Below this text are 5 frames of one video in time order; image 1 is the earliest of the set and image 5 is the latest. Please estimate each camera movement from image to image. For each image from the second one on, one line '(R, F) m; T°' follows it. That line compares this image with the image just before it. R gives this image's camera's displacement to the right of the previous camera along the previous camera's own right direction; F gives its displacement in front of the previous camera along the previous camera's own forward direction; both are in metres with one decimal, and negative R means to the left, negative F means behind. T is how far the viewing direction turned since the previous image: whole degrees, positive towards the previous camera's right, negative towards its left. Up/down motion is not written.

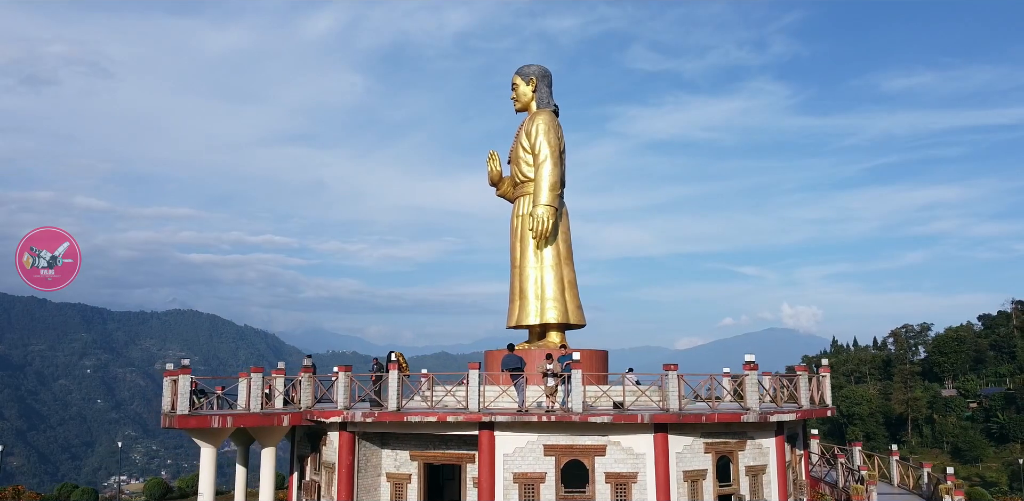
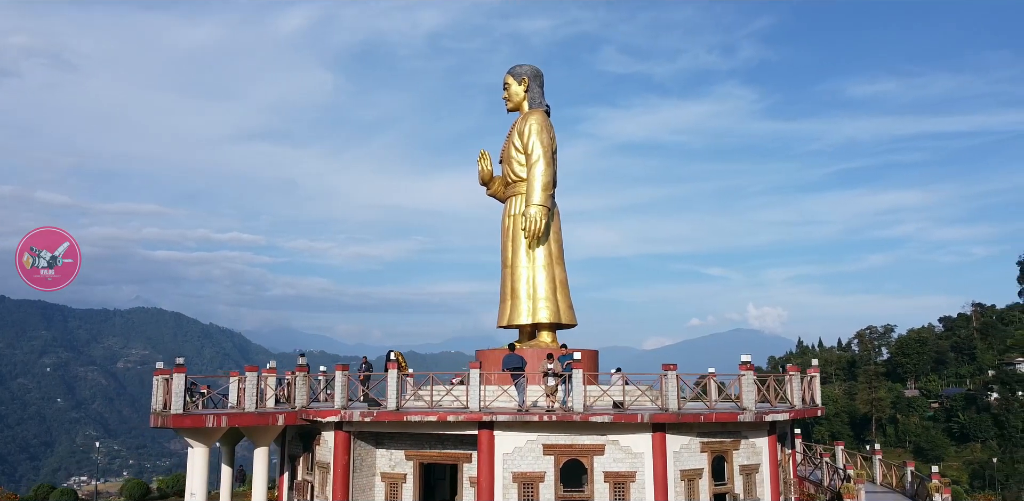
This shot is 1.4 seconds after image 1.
(-0.5, 0.0) m; +2°
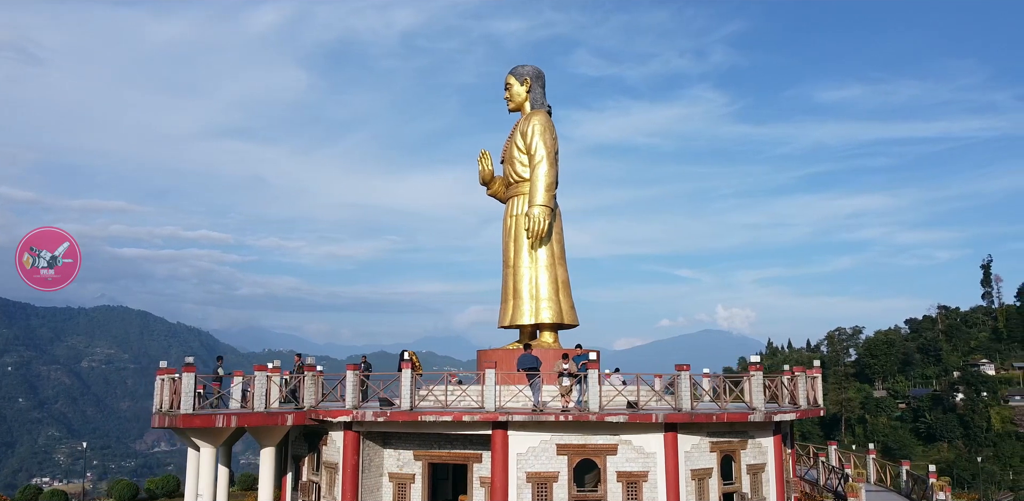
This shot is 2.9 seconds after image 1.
(-0.6, 0.0) m; +2°
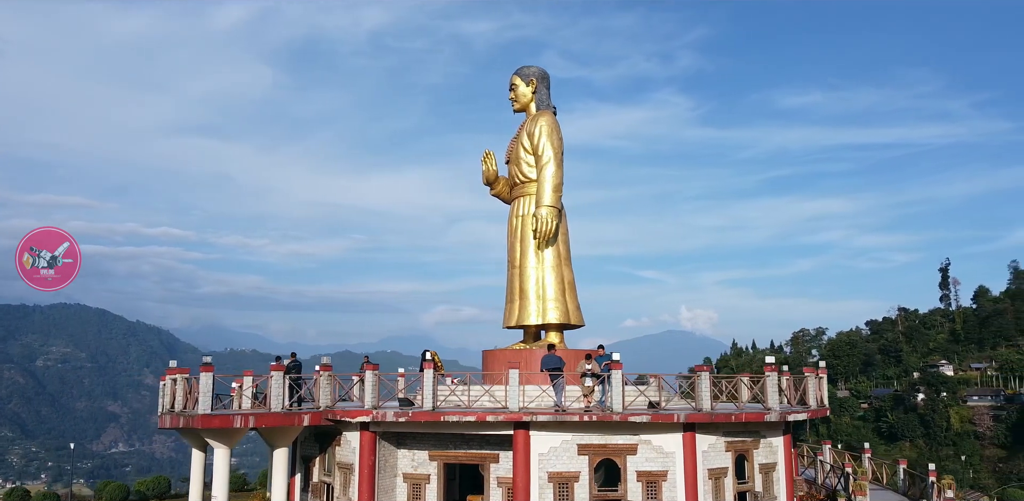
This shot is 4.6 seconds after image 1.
(-0.8, 0.0) m; +2°
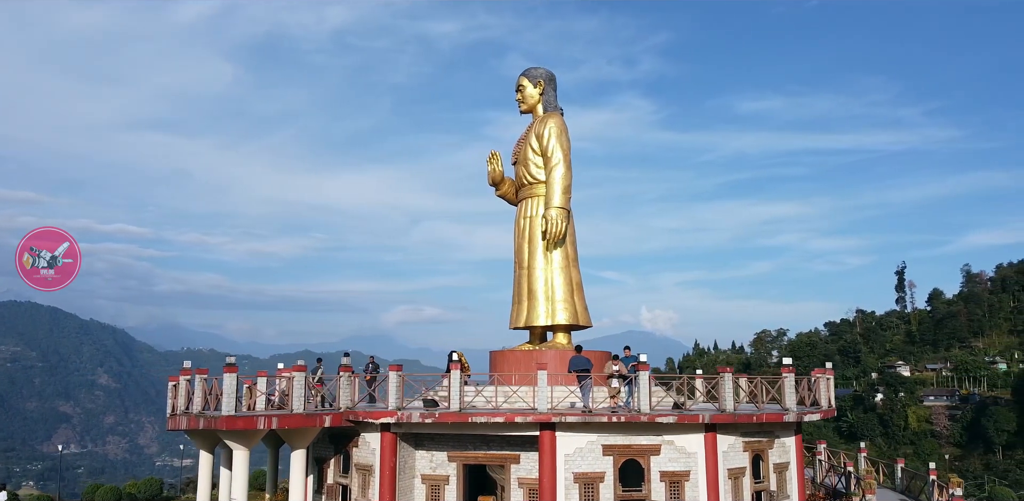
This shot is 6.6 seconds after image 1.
(-1.0, 0.0) m; +2°
